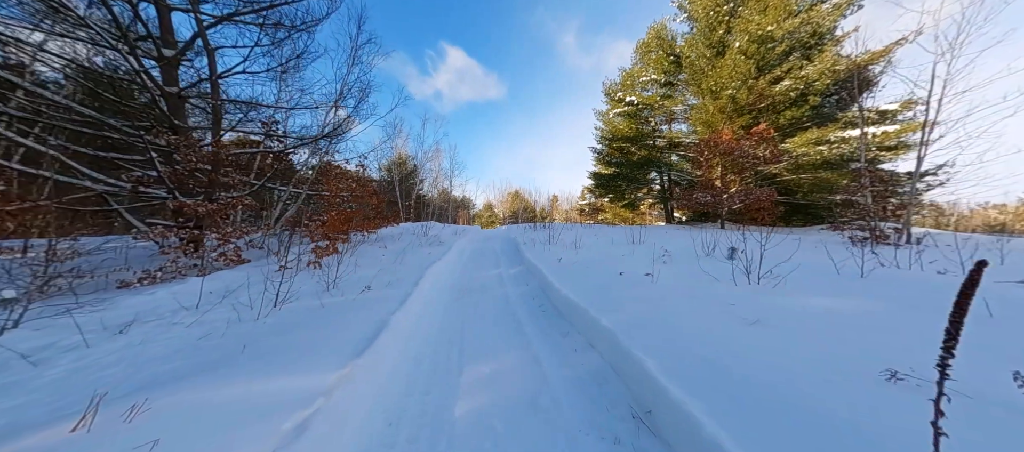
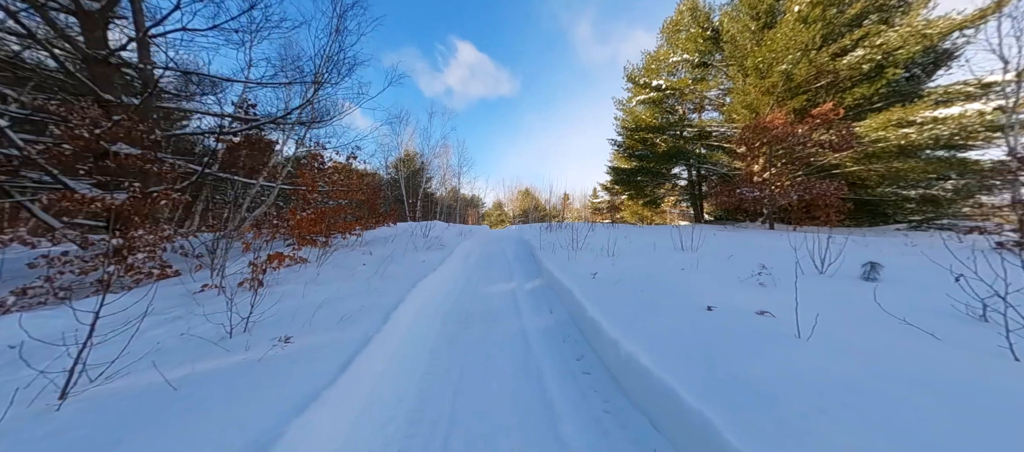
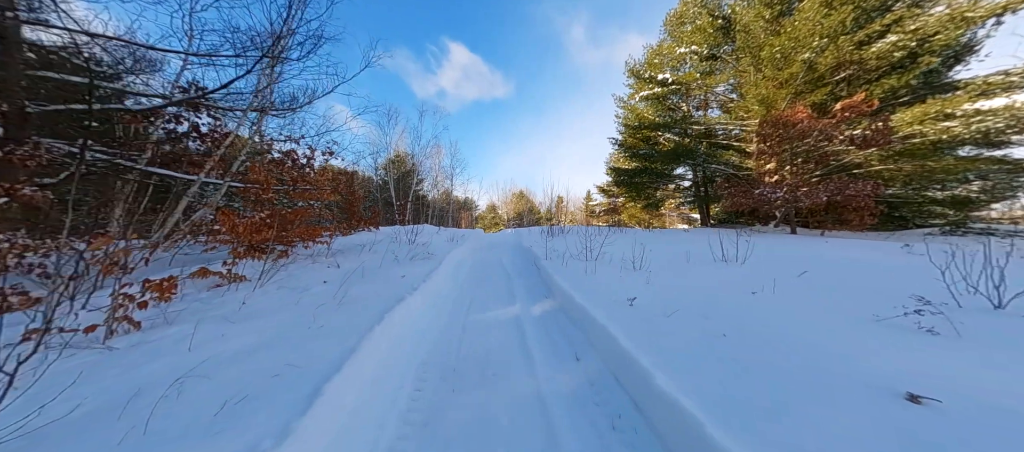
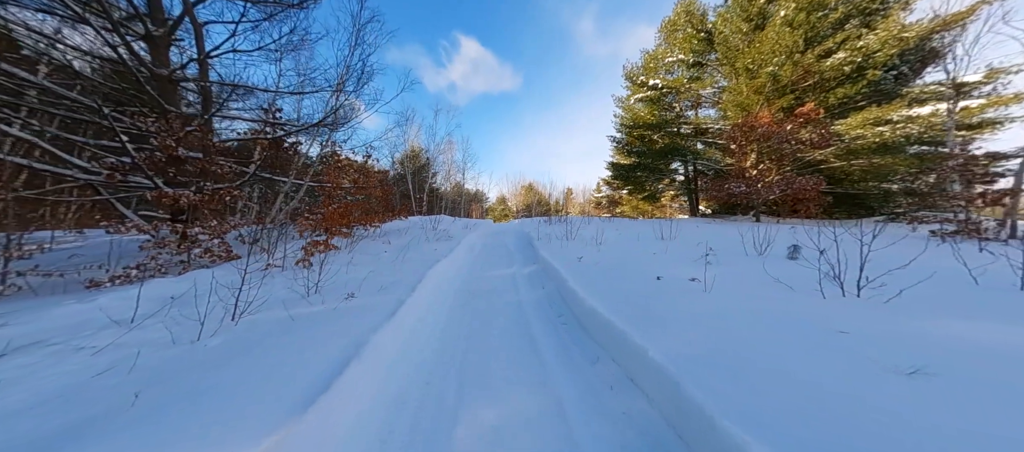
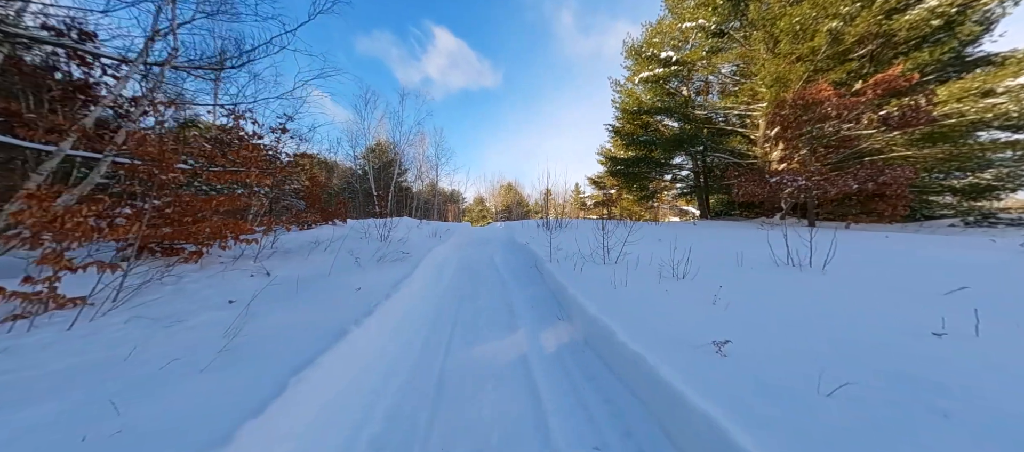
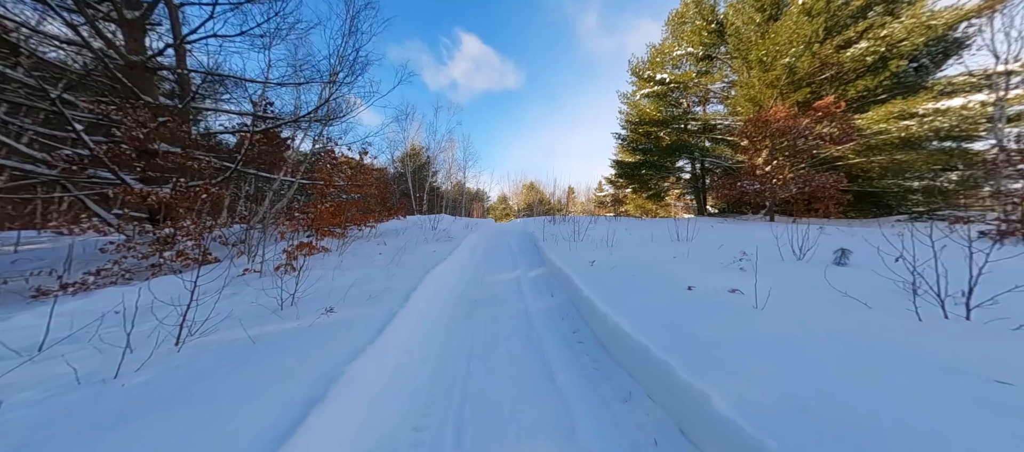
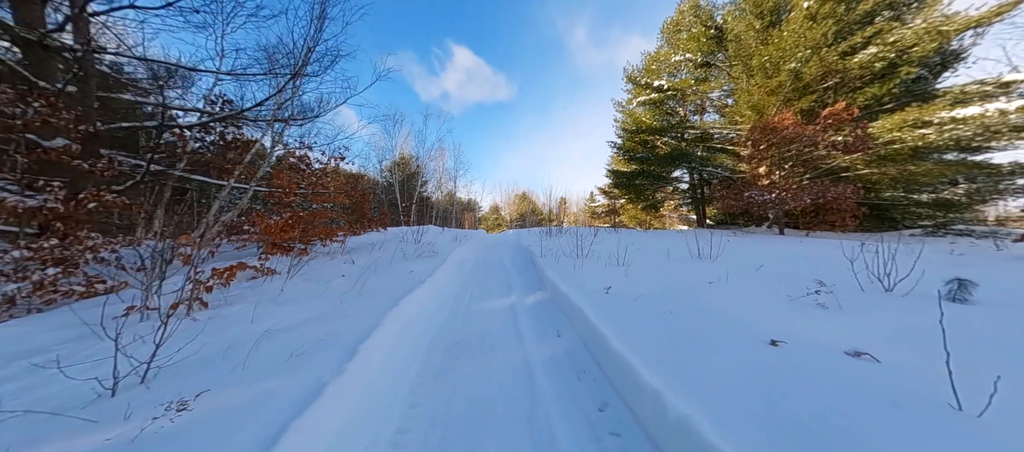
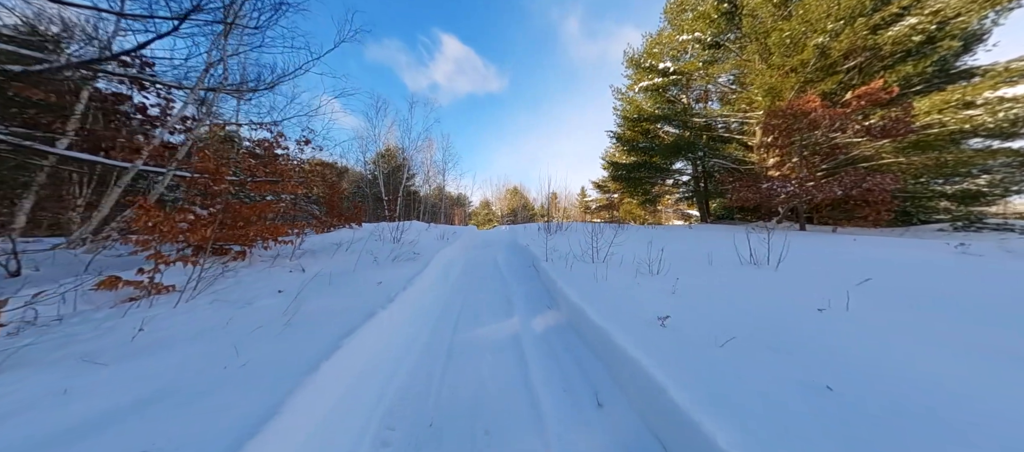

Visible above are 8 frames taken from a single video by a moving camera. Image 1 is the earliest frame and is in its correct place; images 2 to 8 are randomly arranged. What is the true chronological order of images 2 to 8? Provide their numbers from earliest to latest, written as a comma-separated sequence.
4, 6, 2, 7, 3, 8, 5
